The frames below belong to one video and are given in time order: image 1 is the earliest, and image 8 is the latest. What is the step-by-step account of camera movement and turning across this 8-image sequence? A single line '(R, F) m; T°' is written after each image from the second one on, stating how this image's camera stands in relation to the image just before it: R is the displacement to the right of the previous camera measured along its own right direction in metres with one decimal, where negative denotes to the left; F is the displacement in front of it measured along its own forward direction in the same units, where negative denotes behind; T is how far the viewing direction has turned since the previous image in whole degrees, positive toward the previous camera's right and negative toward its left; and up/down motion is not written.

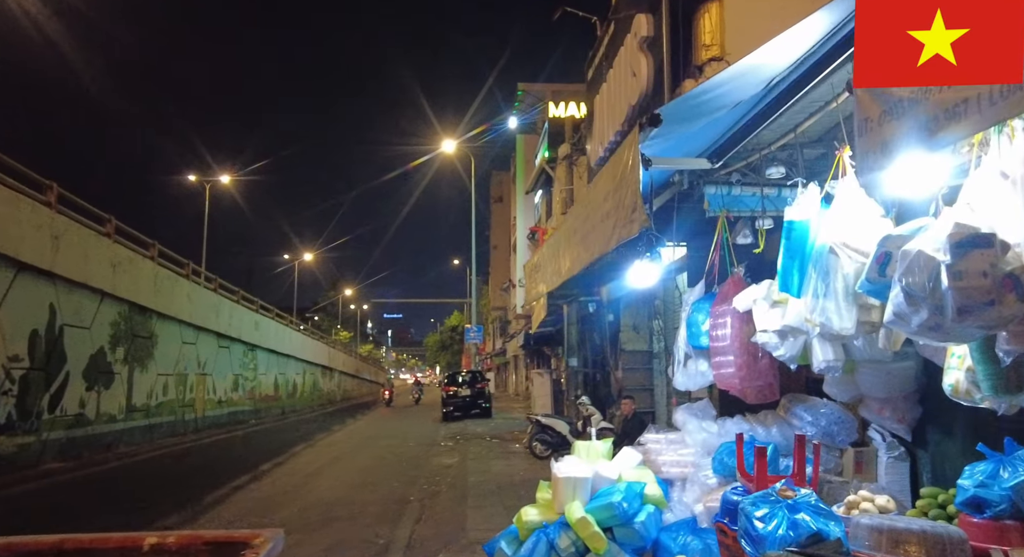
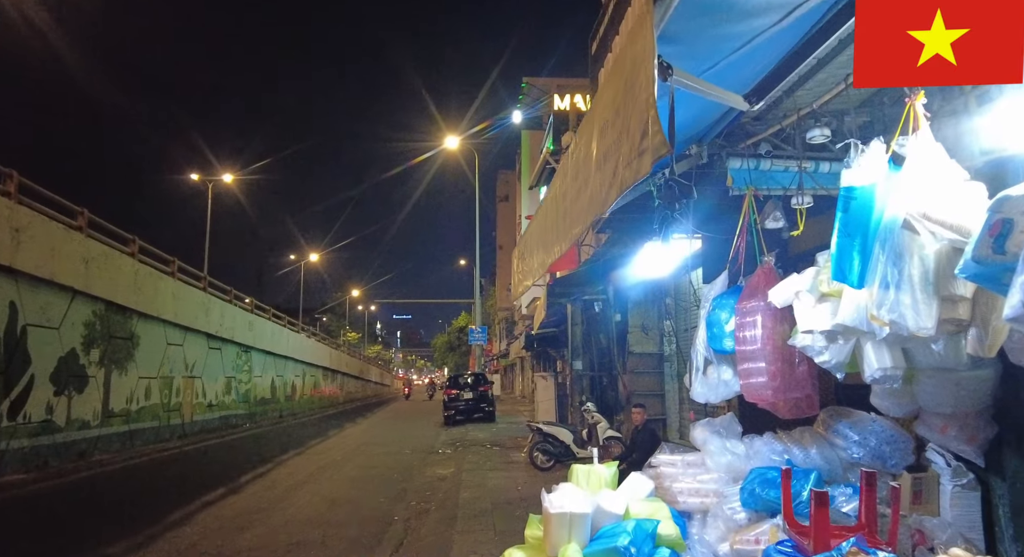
(+0.2, +1.0) m; -1°
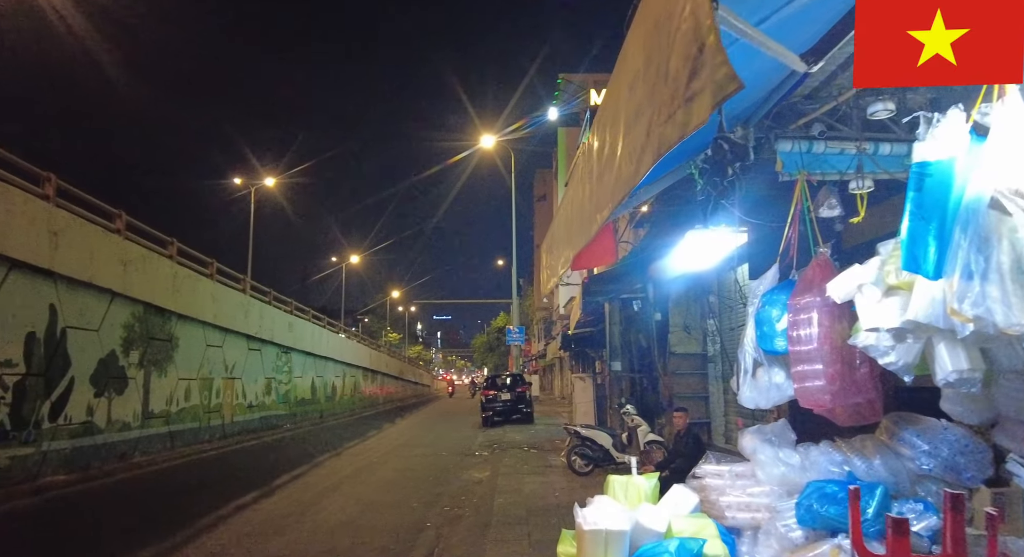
(+0.1, +0.3) m; -3°
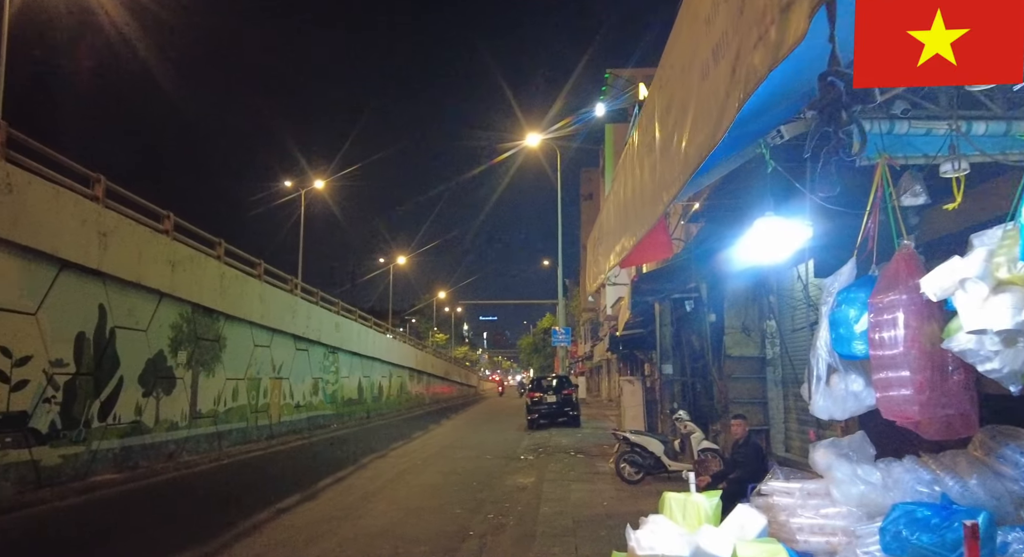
(0.0, +0.4) m; -4°
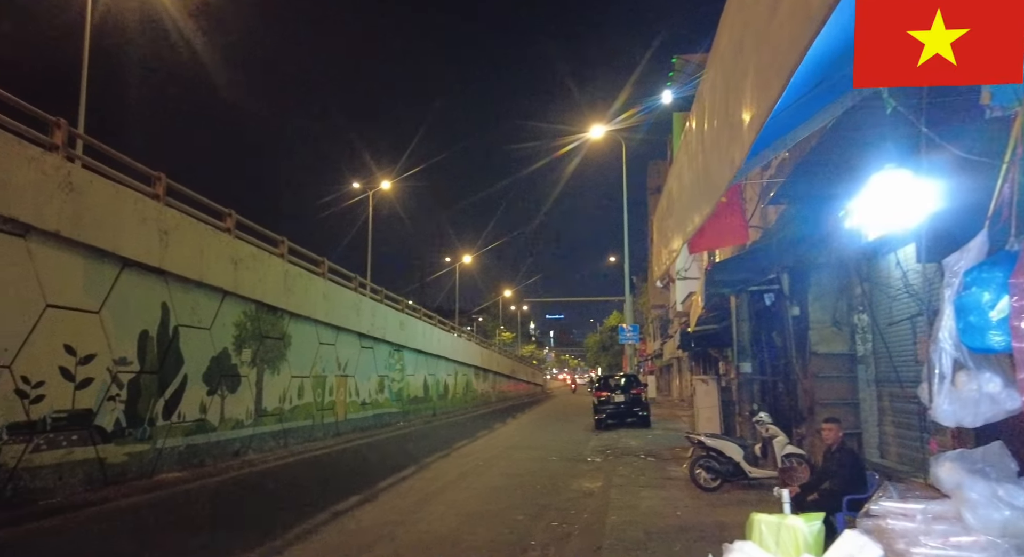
(+0.1, +0.6) m; -5°
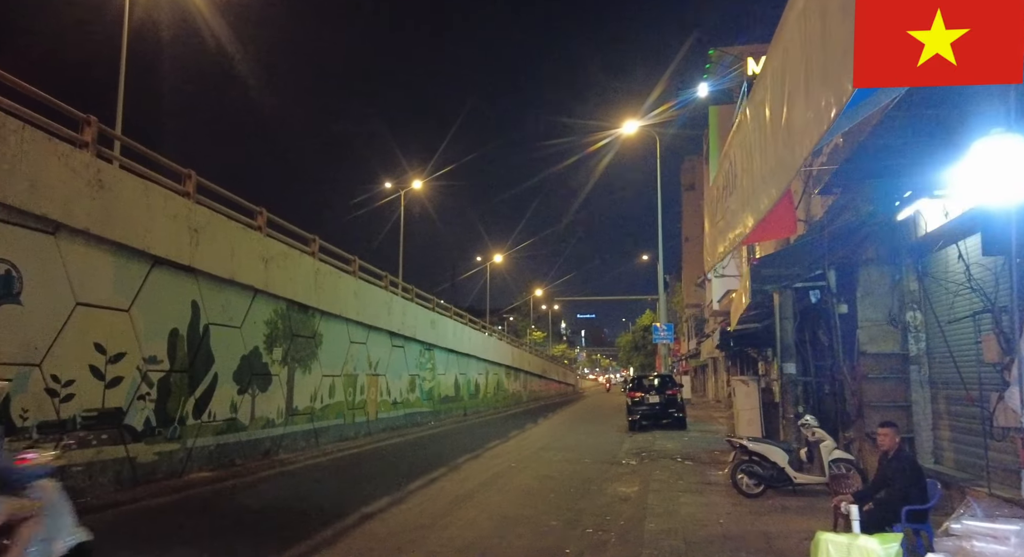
(0.0, +0.3) m; -3°
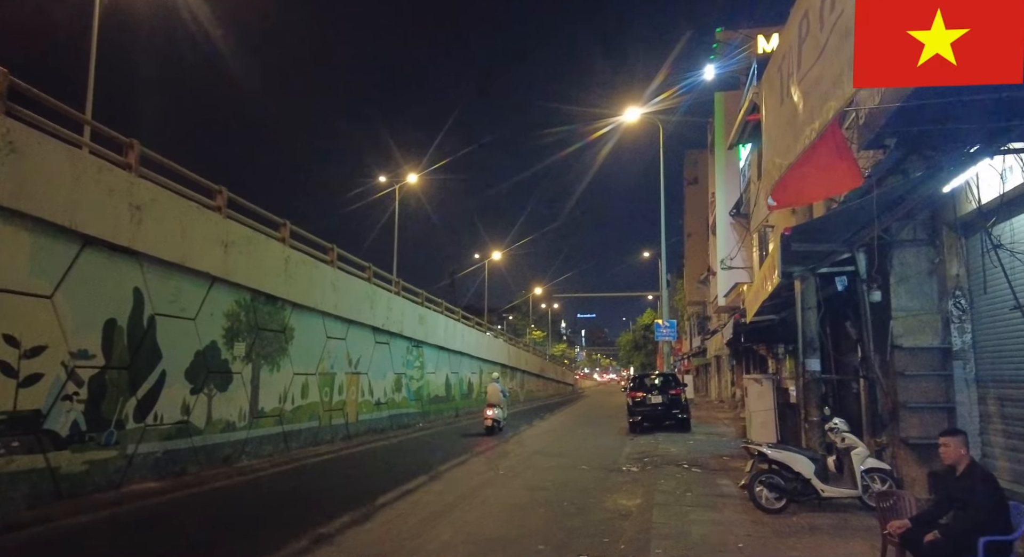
(+0.2, +1.4) m; 0°
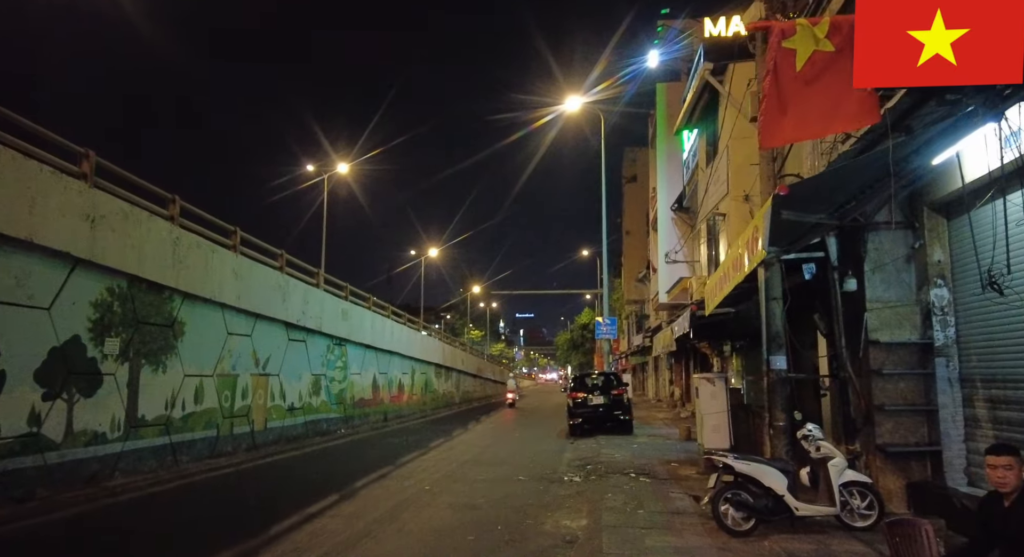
(+0.2, +1.5) m; +5°
